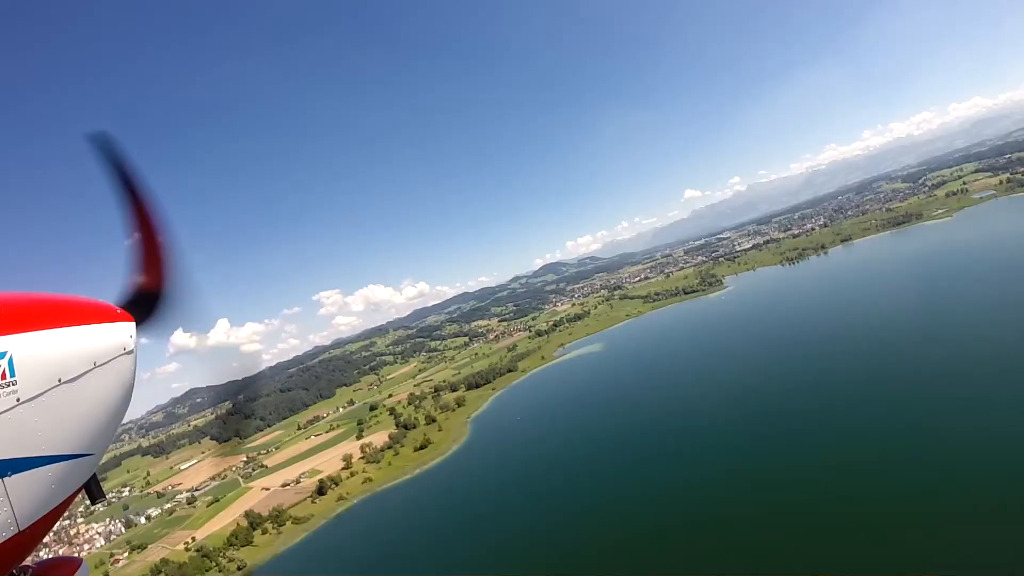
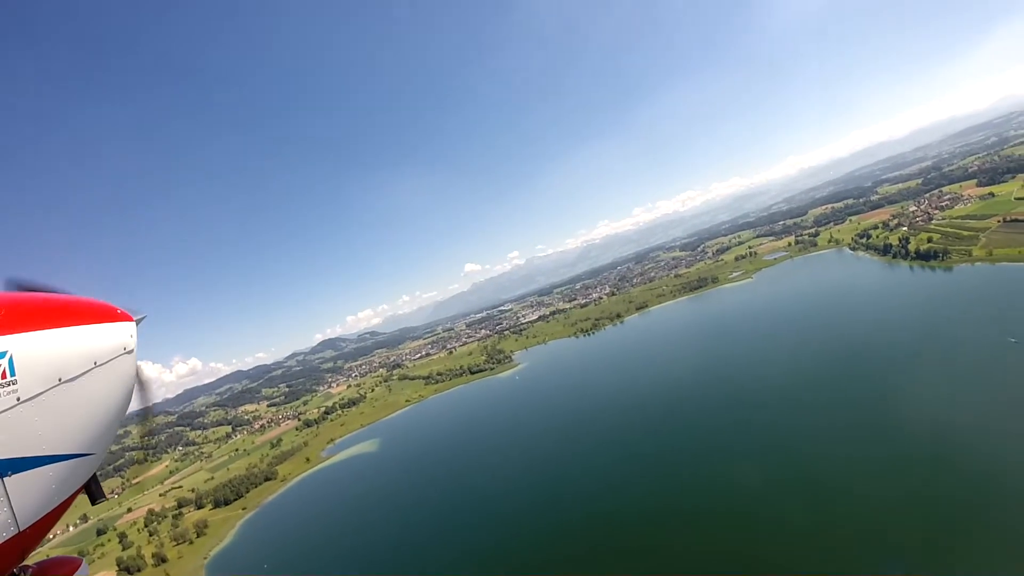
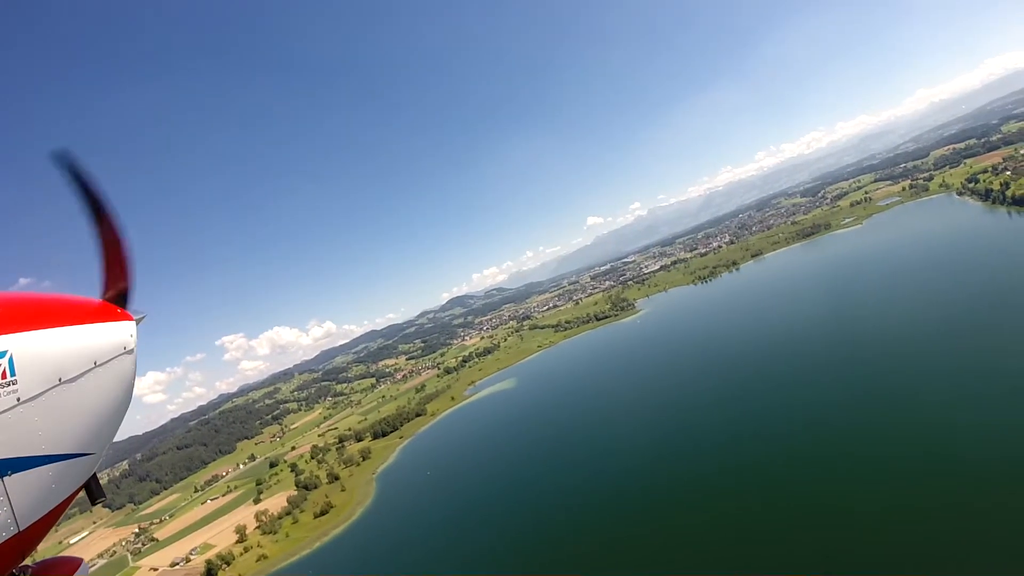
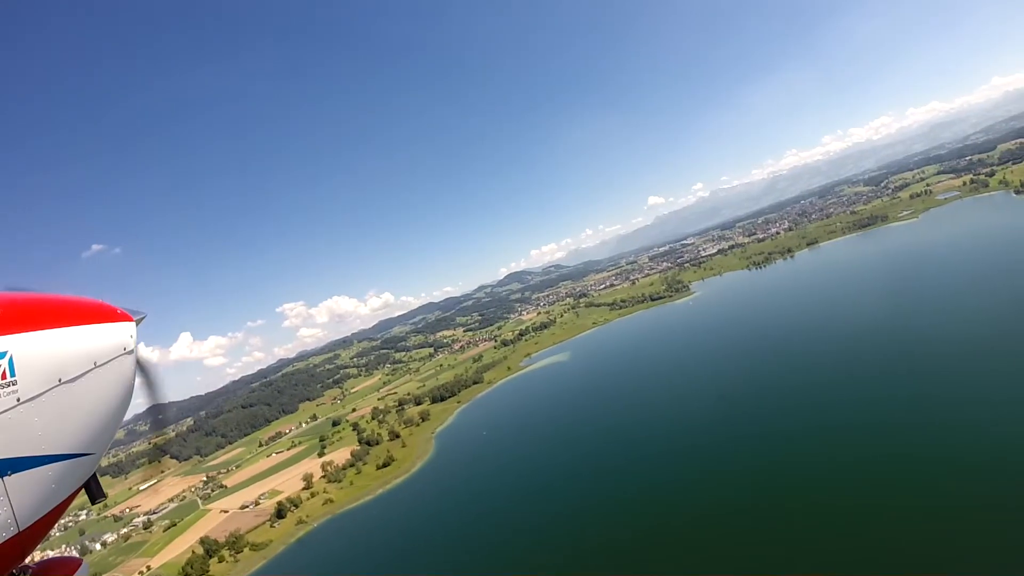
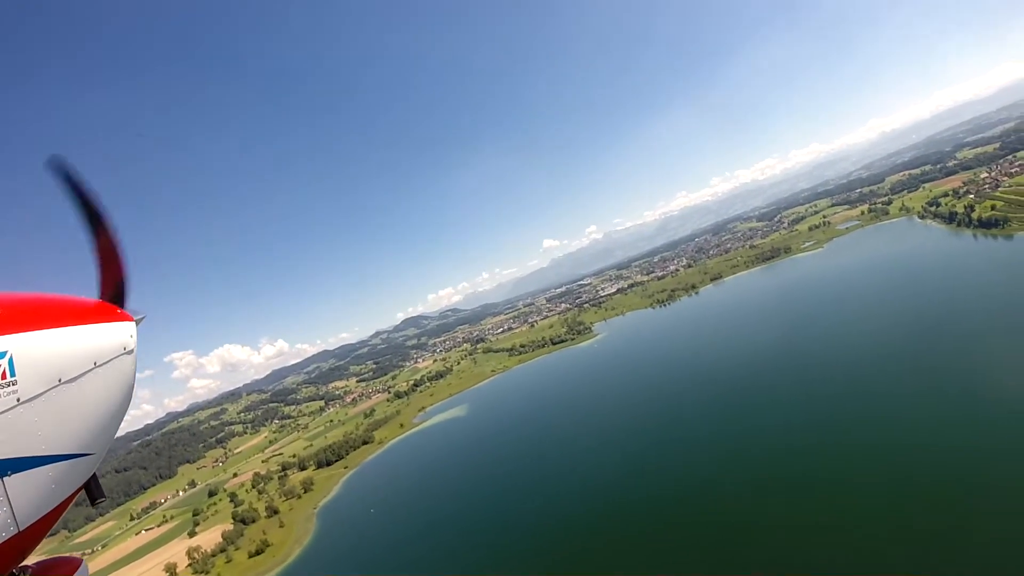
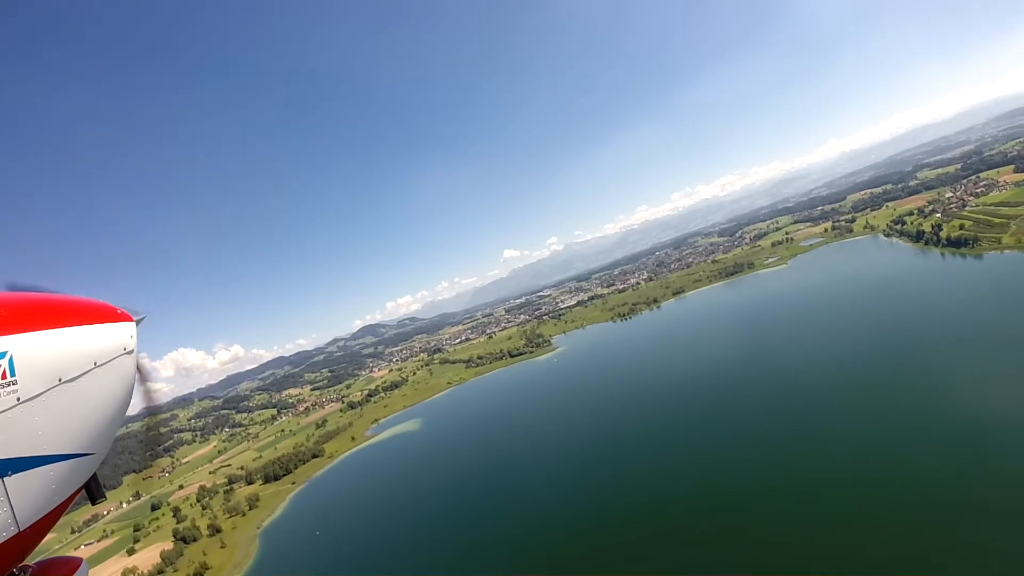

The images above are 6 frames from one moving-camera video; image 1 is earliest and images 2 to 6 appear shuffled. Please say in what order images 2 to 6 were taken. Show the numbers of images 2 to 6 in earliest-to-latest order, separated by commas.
4, 3, 5, 6, 2
